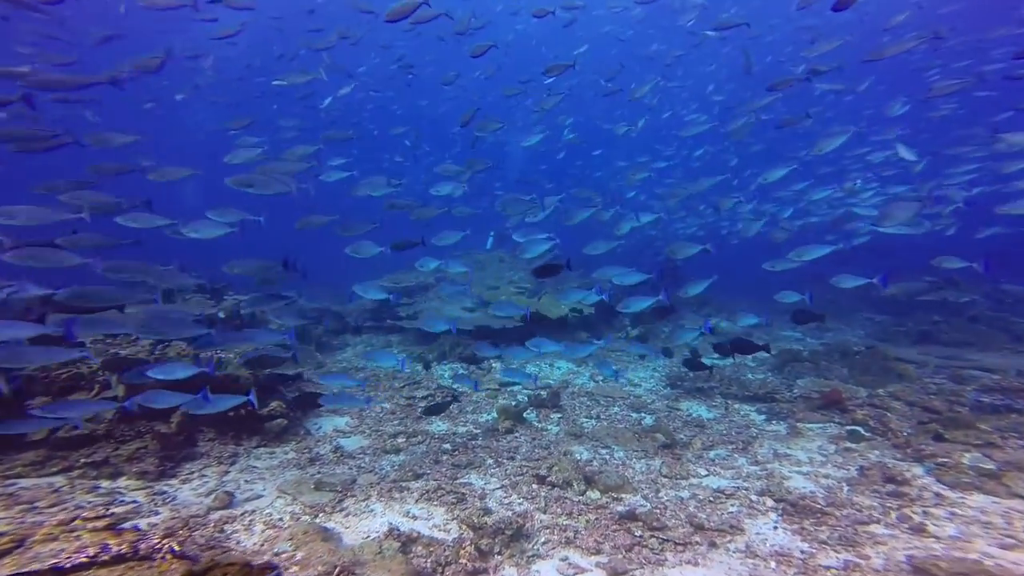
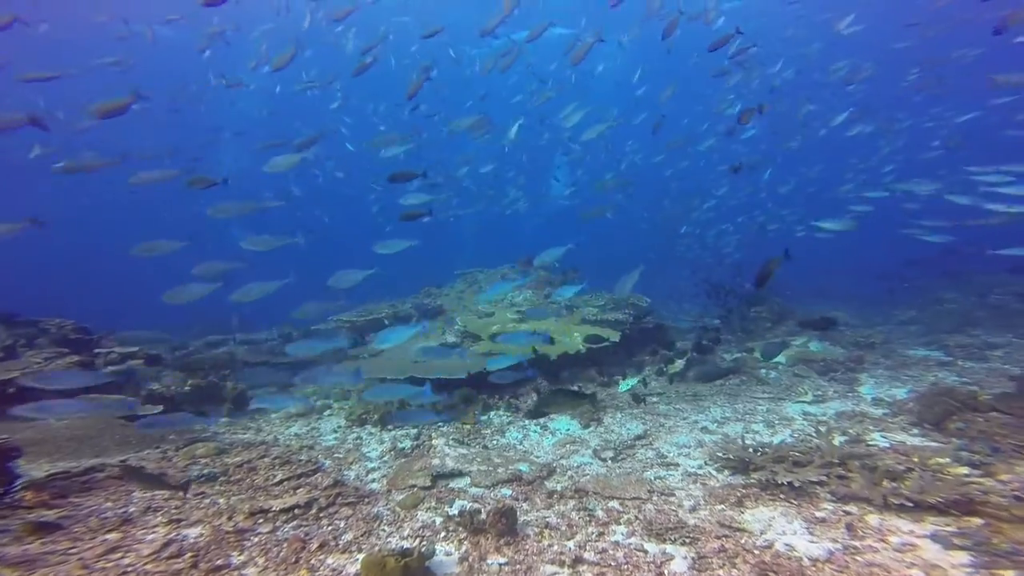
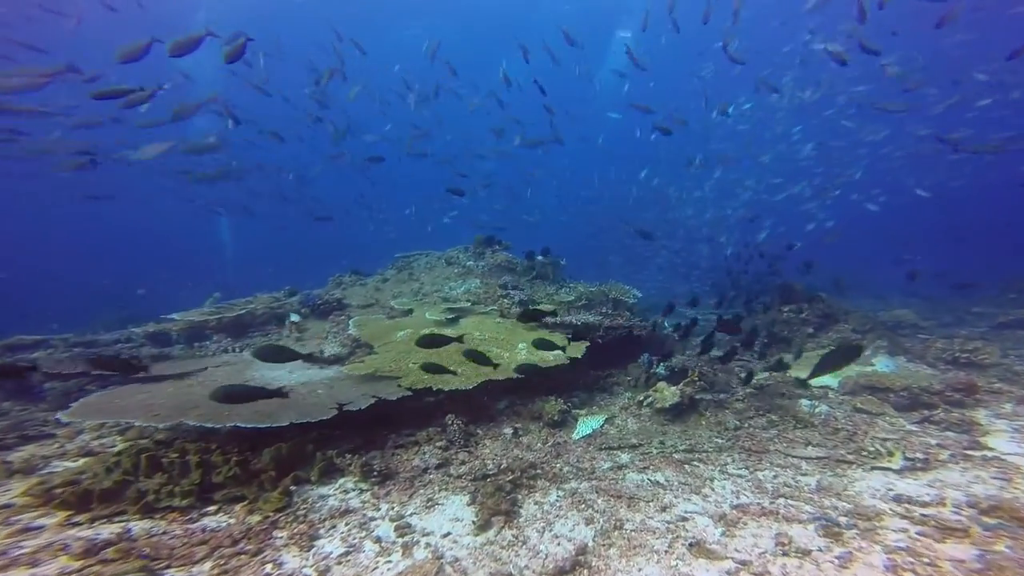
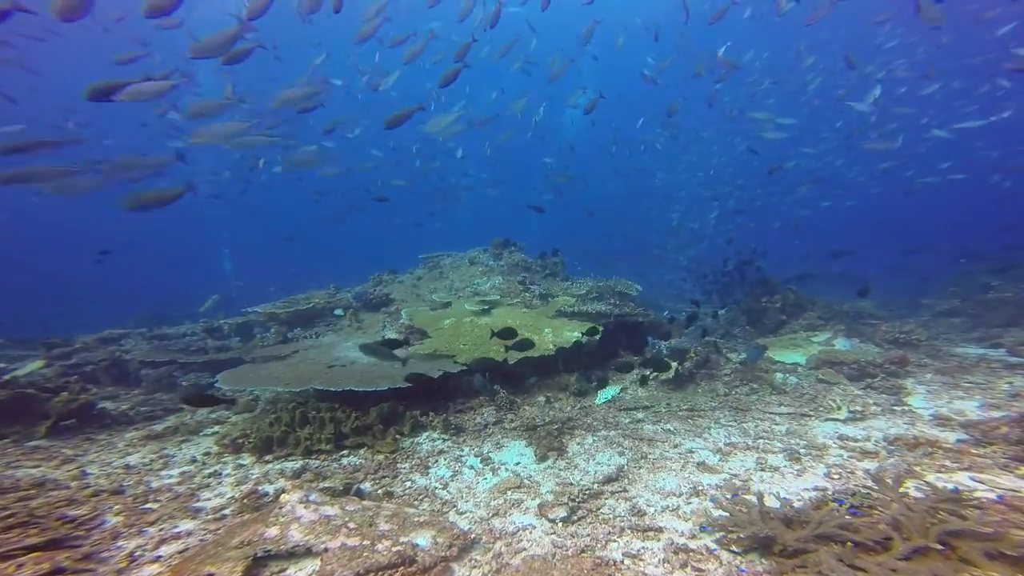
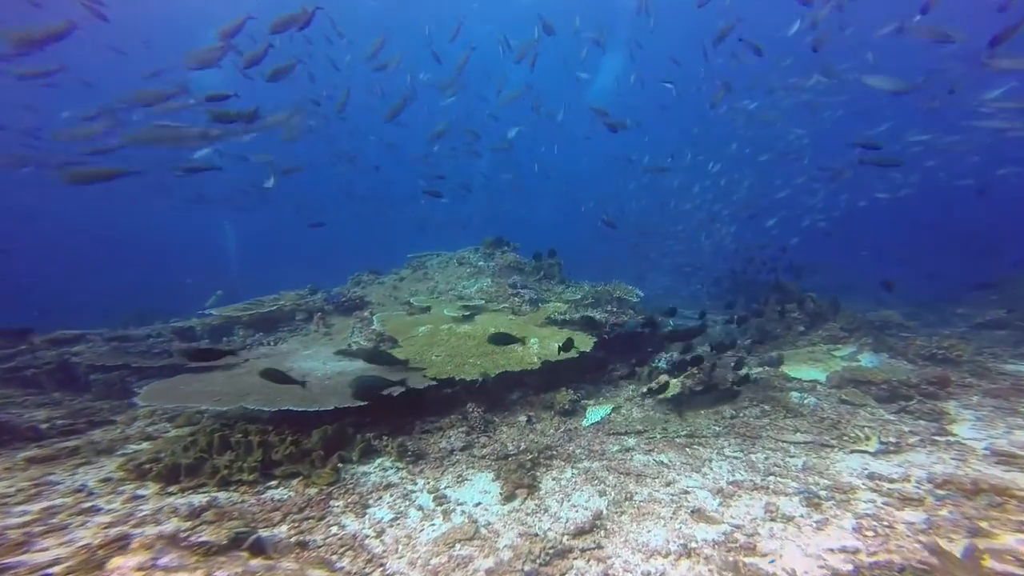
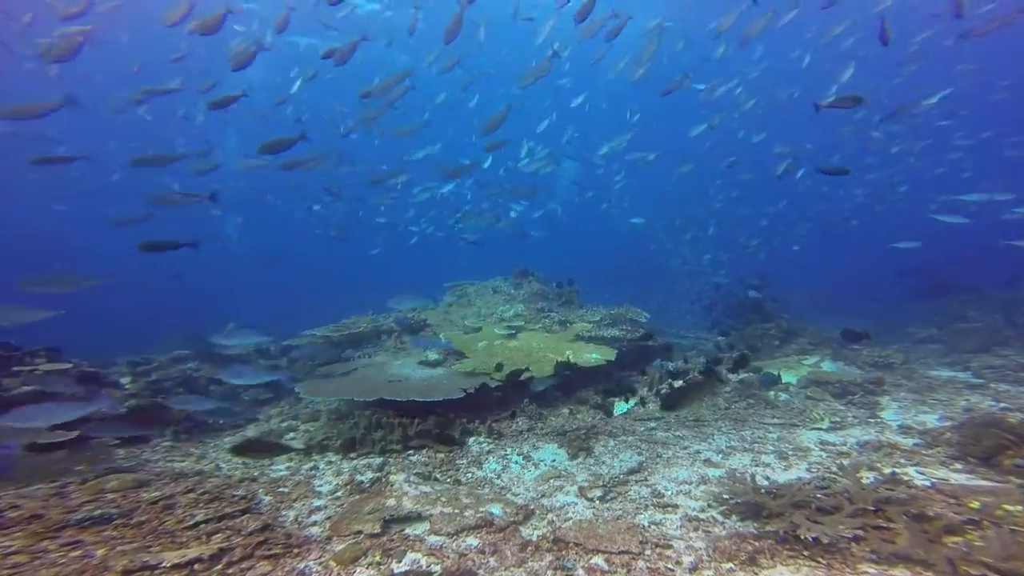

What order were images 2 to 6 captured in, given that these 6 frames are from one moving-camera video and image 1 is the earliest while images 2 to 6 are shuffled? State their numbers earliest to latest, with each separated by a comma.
2, 6, 4, 5, 3
